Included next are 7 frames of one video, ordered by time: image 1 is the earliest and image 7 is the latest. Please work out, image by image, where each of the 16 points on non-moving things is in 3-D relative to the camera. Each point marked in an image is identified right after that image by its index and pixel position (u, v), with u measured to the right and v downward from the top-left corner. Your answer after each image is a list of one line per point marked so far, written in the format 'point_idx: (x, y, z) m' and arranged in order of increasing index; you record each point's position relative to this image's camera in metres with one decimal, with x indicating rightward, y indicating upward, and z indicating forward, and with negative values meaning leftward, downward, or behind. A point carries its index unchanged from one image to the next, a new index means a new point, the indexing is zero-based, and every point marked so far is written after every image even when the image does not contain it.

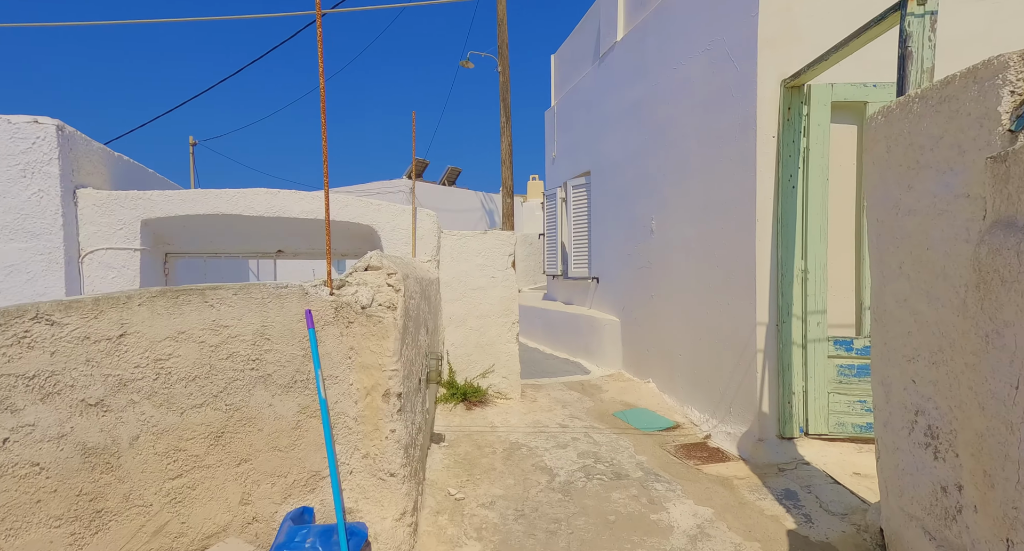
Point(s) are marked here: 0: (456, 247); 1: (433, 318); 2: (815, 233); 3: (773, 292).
0: (-0.6, +0.3, +5.8) m
1: (-0.7, -0.4, +4.9) m
2: (+2.3, +0.3, +4.3) m
3: (+2.1, -0.1, +4.5) m
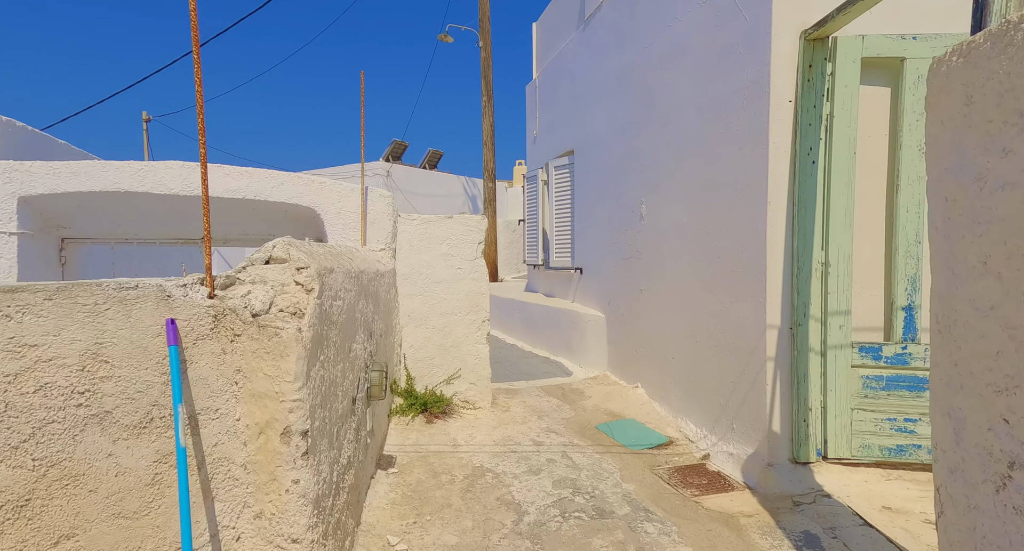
0: (-0.9, +0.4, +5.0) m
1: (-1.0, -0.3, +4.1) m
2: (+2.1, +0.4, +3.6) m
3: (+1.8, -0.1, +3.7) m
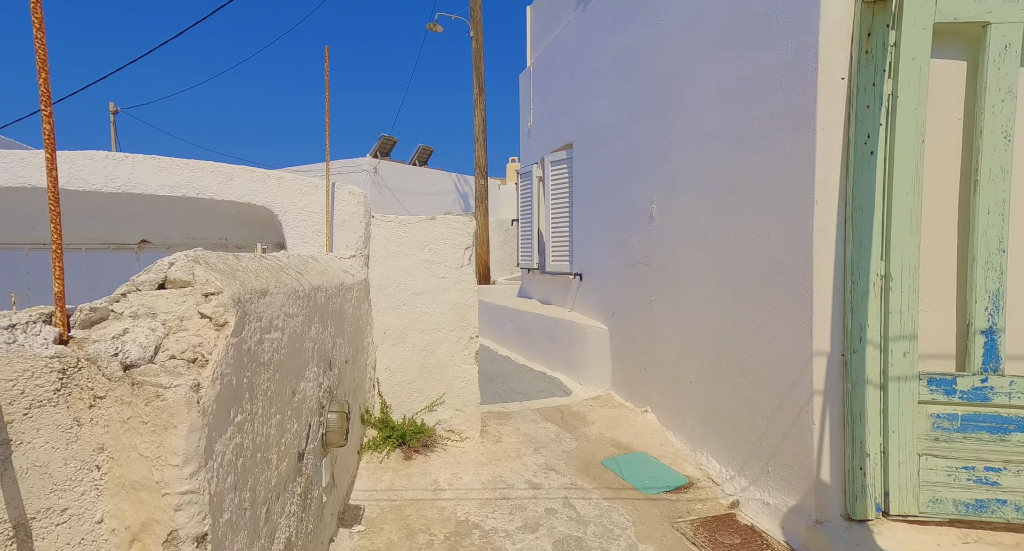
0: (-0.9, +0.3, +4.3) m
1: (-1.0, -0.4, +3.4) m
2: (+2.0, +0.3, +2.9) m
3: (+1.8, -0.2, +3.1) m
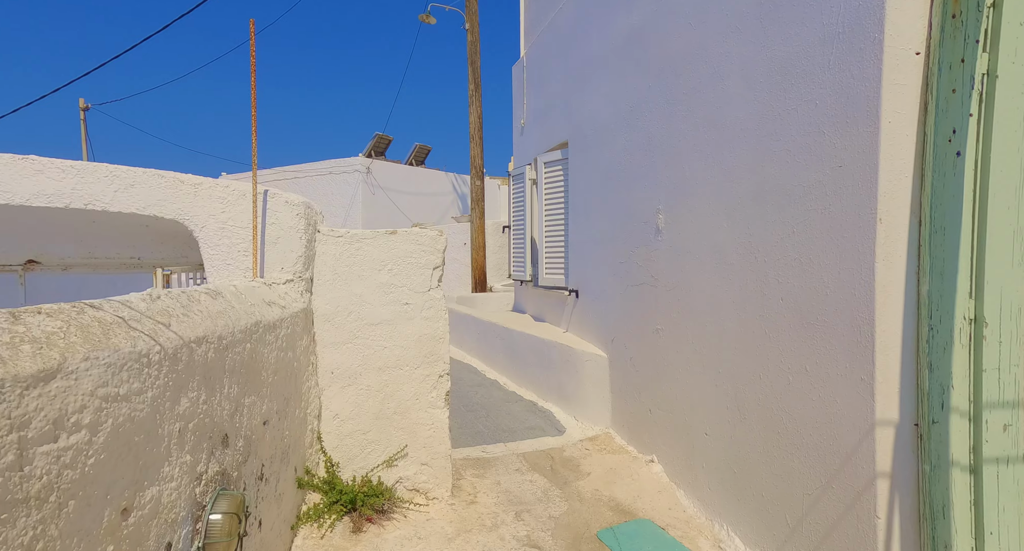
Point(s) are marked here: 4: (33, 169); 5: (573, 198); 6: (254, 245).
0: (-1.1, +0.1, +3.6) m
1: (-1.2, -0.6, +2.6) m
2: (+1.9, +0.1, +2.1) m
3: (+1.6, -0.3, +2.3) m
4: (-2.4, +0.5, +2.9) m
5: (+0.6, +0.8, +5.9) m
6: (-1.4, +0.2, +3.2) m
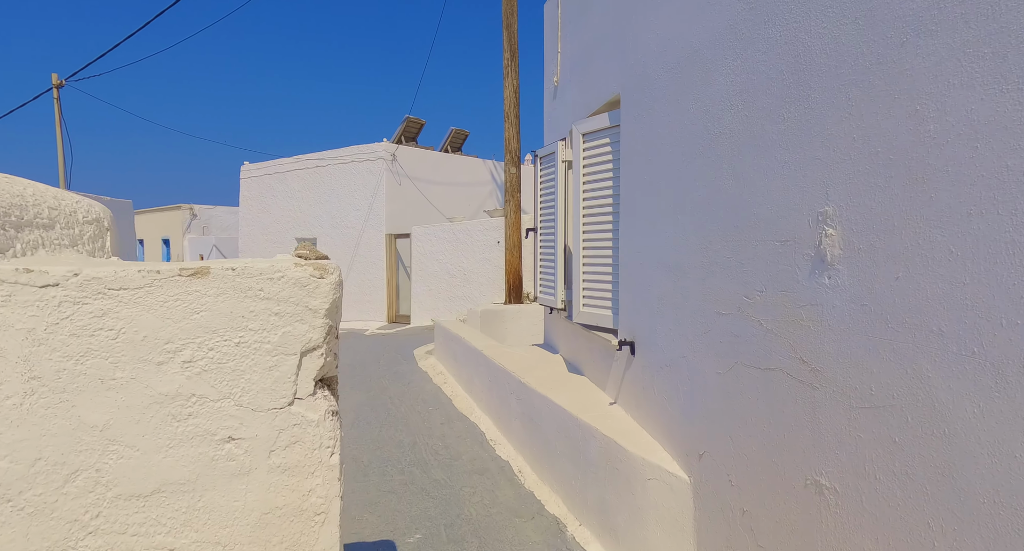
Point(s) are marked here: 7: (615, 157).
0: (-1.2, -0.1, +1.4) m
1: (-1.3, -0.8, +0.5) m
2: (+1.6, -0.2, -0.3) m
3: (+1.4, -0.7, -0.1) m
4: (-2.6, +0.3, +0.9) m
5: (+0.7, +0.5, +3.6) m
6: (-1.6, -0.1, +1.0) m
7: (+0.8, +0.9, +4.1) m
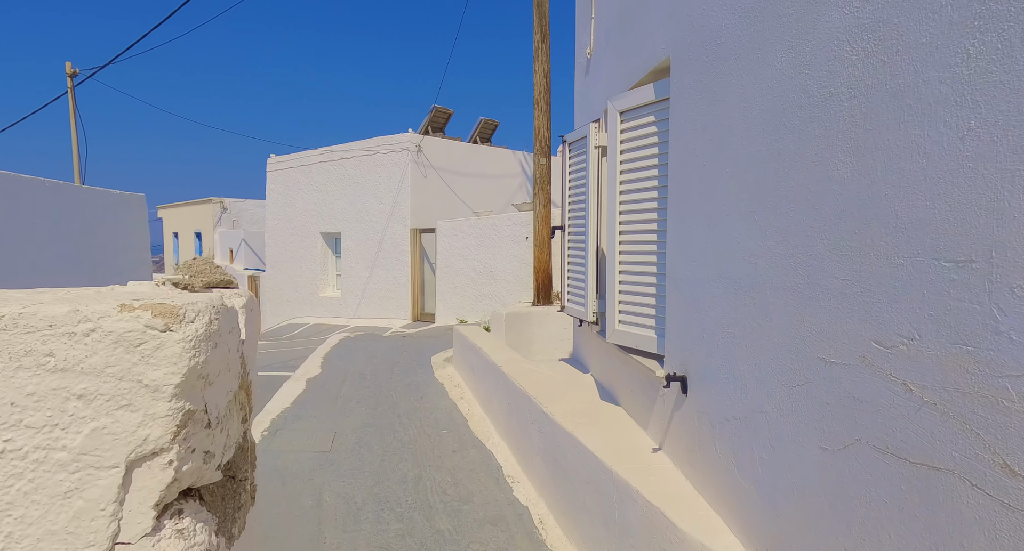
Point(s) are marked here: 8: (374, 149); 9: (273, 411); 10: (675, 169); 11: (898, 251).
0: (-1.2, -0.2, +0.7) m
1: (-1.4, -0.9, -0.2) m
2: (+1.5, -0.3, -1.1) m
3: (+1.3, -0.8, -0.9) m
4: (-2.7, +0.2, +0.2) m
5: (+0.8, +0.5, +2.8) m
6: (-1.6, -0.2, +0.4) m
7: (+0.9, +0.8, +3.3) m
8: (-4.0, +3.6, +16.3) m
9: (-2.4, -1.3, +5.6) m
10: (+0.8, +0.6, +2.8) m
11: (+1.0, +0.1, +1.4) m
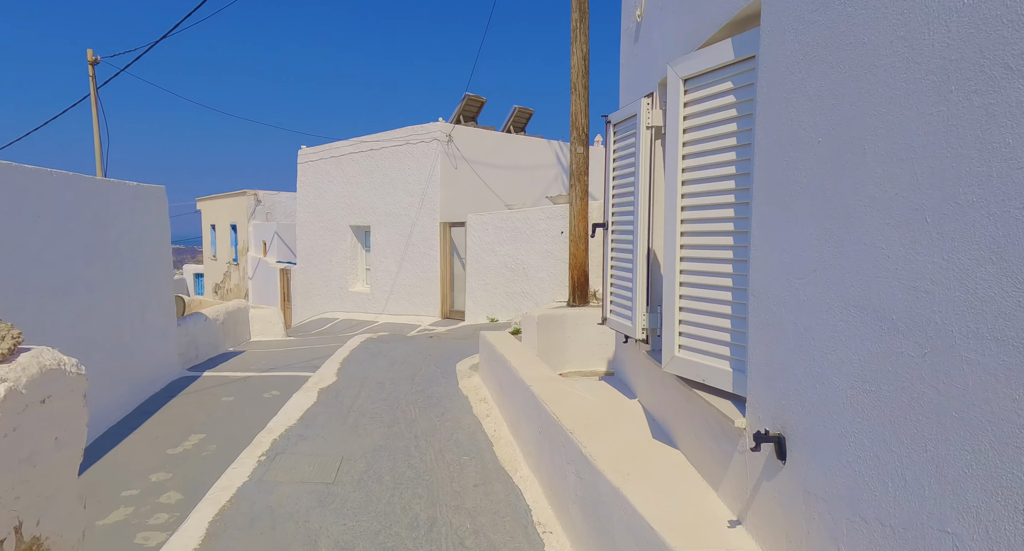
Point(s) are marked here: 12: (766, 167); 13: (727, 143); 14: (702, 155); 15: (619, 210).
0: (-1.2, -0.3, +0.1) m
1: (-1.5, -1.0, -0.8) m
2: (+1.4, -0.5, -1.9) m
3: (+1.1, -0.9, -1.7) m
4: (-2.7, +0.1, -0.3) m
5: (+0.9, +0.4, +2.0) m
6: (-1.7, -0.3, -0.3) m
7: (+1.0, +0.7, +2.5) m
8: (-3.0, +3.8, +15.8) m
9: (-2.1, -1.4, +5.0) m
10: (+0.9, +0.5, +2.0) m
11: (+1.0, 0.0, +0.6) m
12: (+0.9, +0.4, +2.0) m
13: (+1.0, +0.6, +2.6) m
14: (+0.9, +0.6, +2.7) m
15: (+0.7, +0.5, +3.9) m
